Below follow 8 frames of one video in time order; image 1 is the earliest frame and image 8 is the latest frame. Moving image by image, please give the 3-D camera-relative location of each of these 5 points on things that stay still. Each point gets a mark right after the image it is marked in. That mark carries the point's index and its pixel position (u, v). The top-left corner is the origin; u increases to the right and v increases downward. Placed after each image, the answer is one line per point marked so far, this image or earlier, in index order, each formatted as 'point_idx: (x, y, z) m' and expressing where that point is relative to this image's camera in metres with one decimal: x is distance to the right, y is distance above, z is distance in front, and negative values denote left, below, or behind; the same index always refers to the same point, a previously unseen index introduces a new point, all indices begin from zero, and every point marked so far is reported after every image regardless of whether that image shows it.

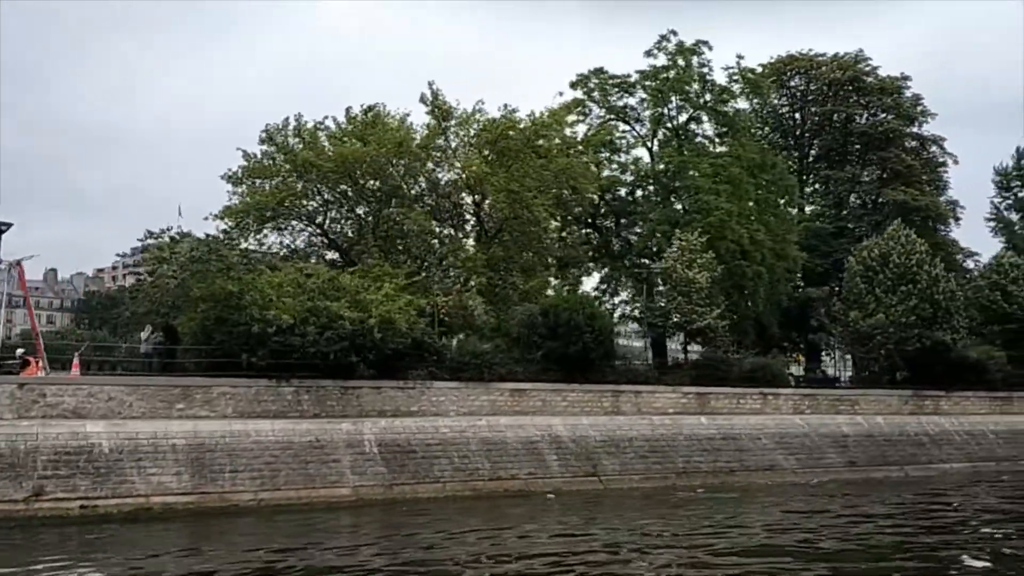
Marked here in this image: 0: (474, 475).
0: (-0.8, -3.8, +19.3) m
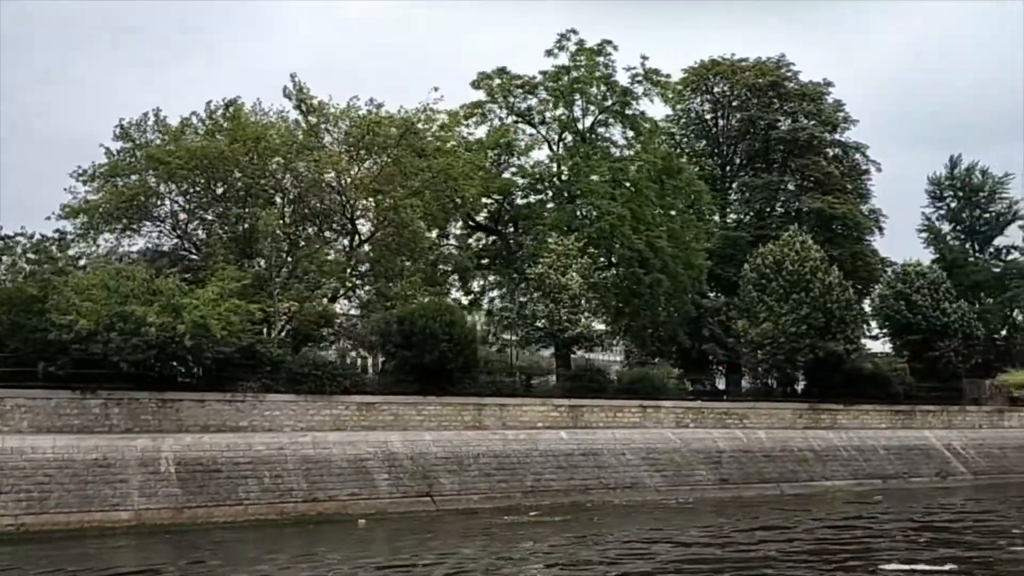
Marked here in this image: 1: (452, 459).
0: (-4.1, -3.8, +17.7) m
1: (-1.2, -3.5, +19.8) m
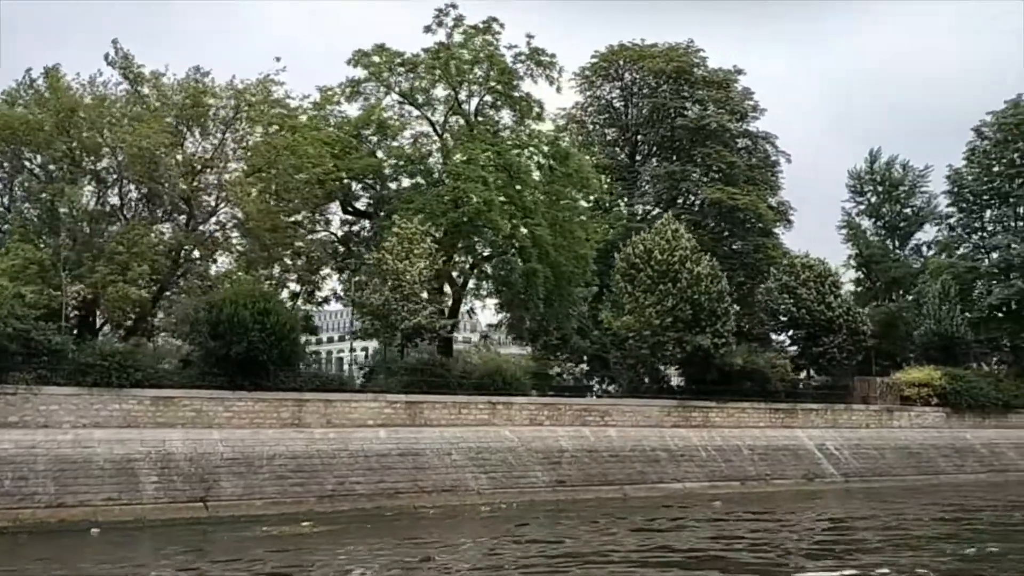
0: (-7.9, -3.5, +15.7) m
1: (-5.1, -3.2, +18.0) m
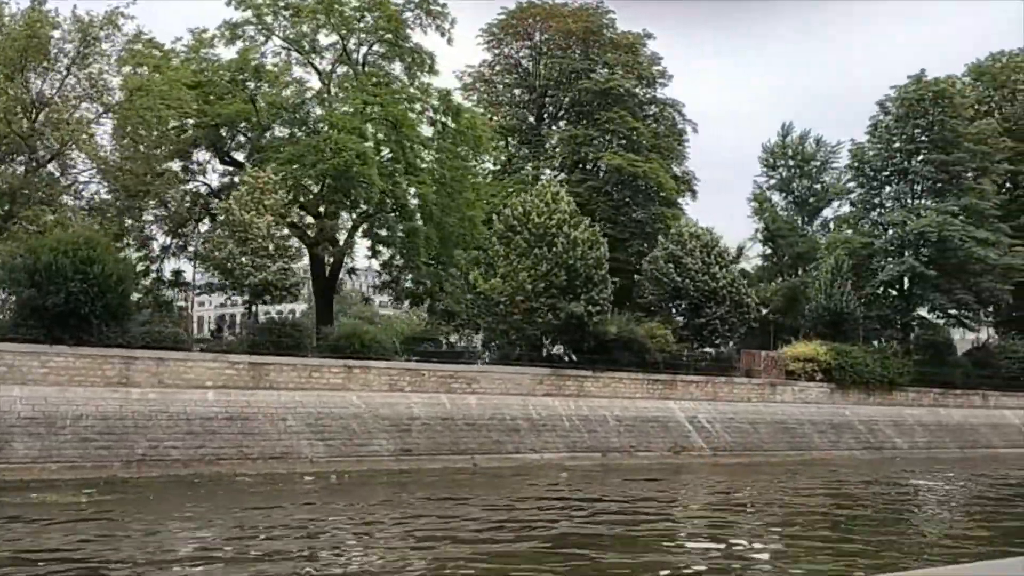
0: (-10.8, -2.5, +14.1) m
1: (-8.1, -2.3, +16.5) m
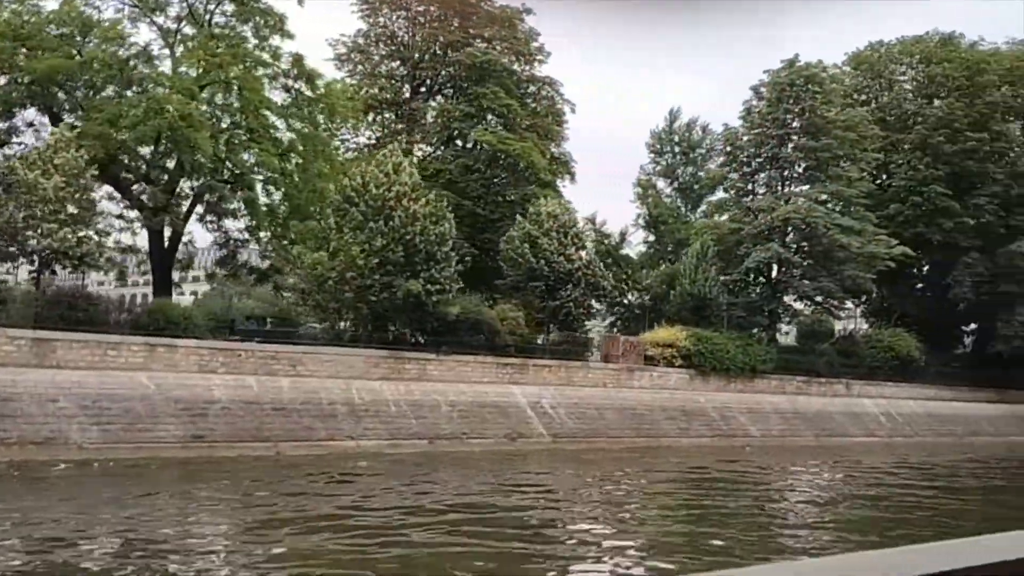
0: (-14.0, -1.9, +11.6) m
1: (-11.5, -1.6, +14.3) m
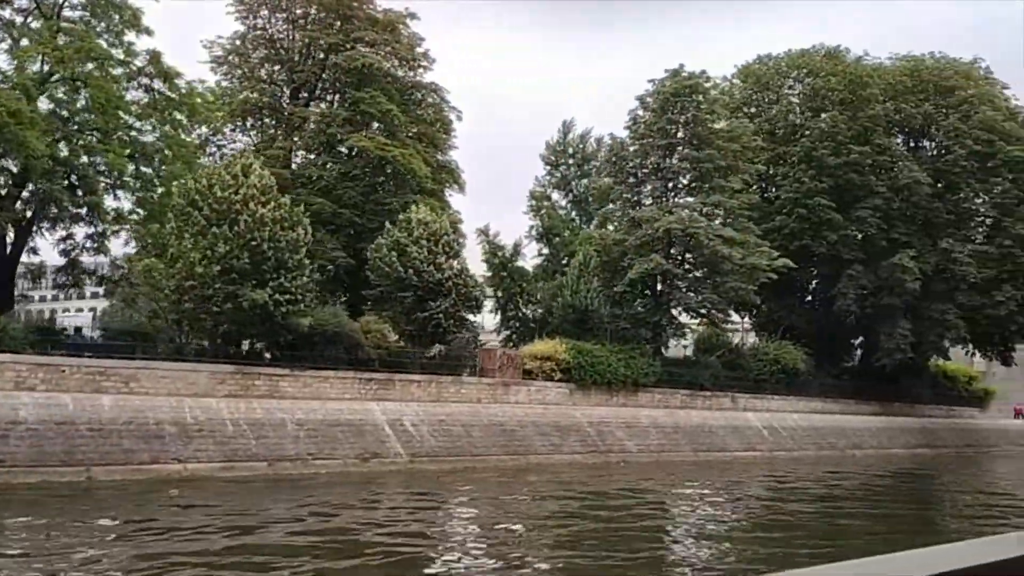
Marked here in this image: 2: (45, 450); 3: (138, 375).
0: (-16.2, -1.9, +9.2) m
1: (-14.0, -1.7, +12.0) m
2: (-8.3, -2.9, +17.0) m
3: (-7.6, -1.7, +19.3) m
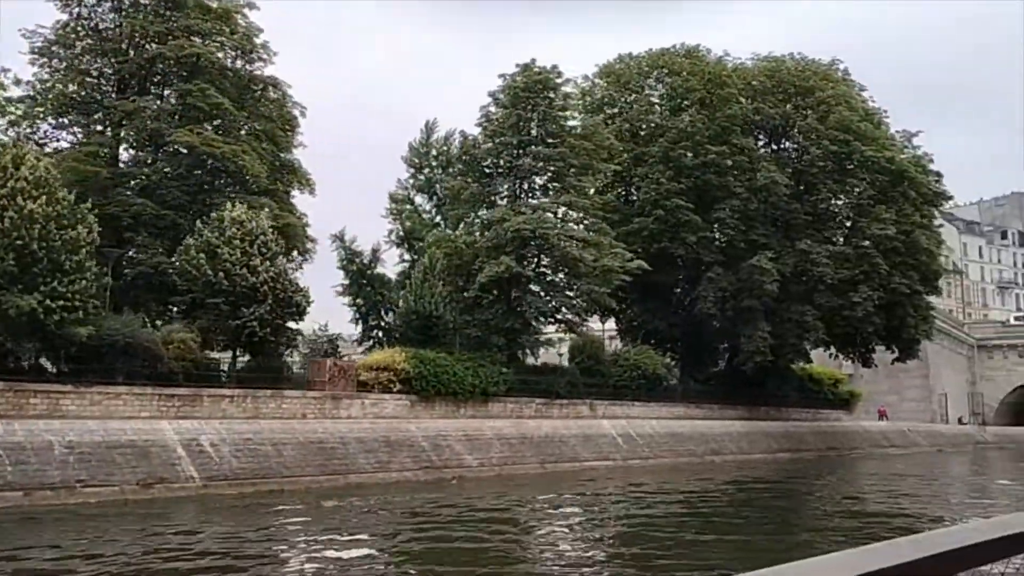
0: (-18.8, -2.0, +5.5) m
1: (-16.8, -1.8, +8.6) m
2: (-11.7, -3.0, +14.1) m
3: (-11.2, -1.8, +16.5) m
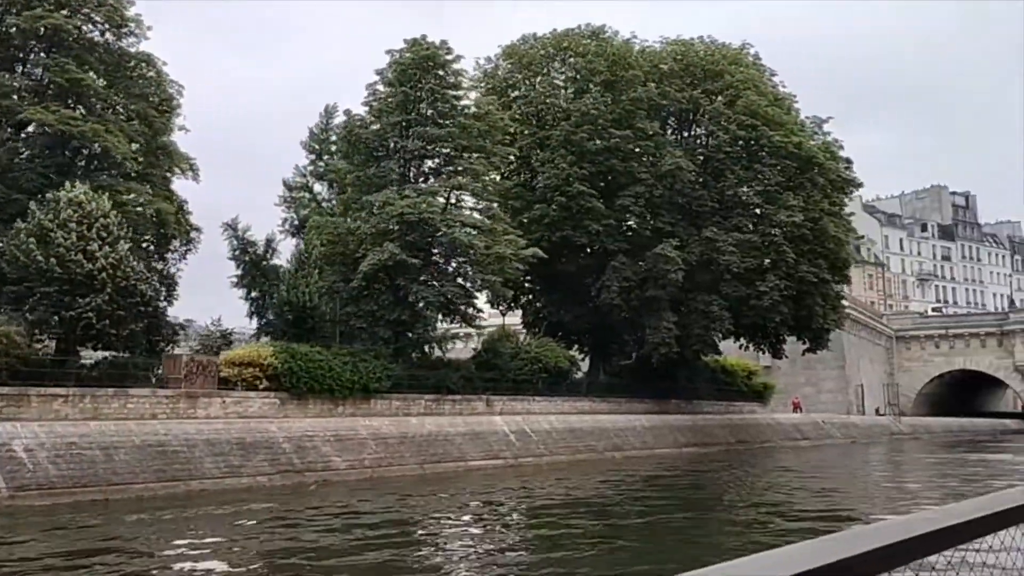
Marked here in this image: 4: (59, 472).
0: (-20.6, -1.8, +2.5) m
1: (-18.9, -1.6, +5.7) m
2: (-14.0, -2.7, +11.5) m
3: (-13.8, -1.6, +14.0) m
4: (-8.5, -3.5, +18.4) m
